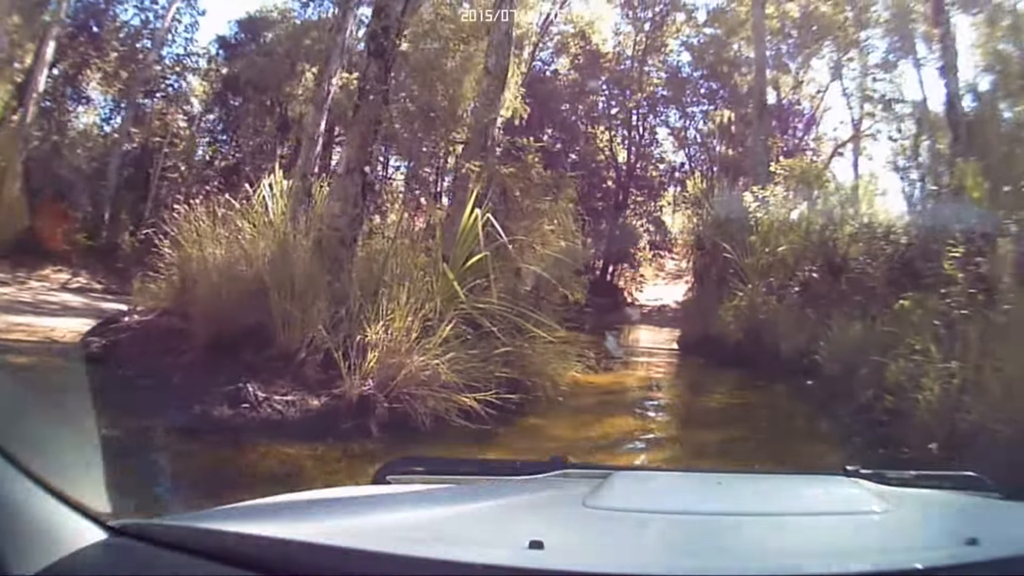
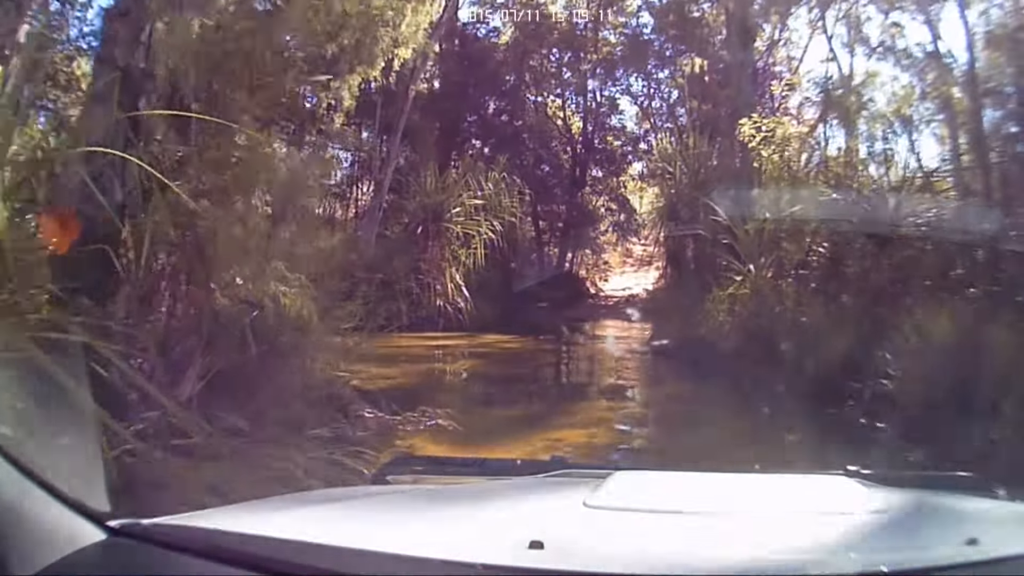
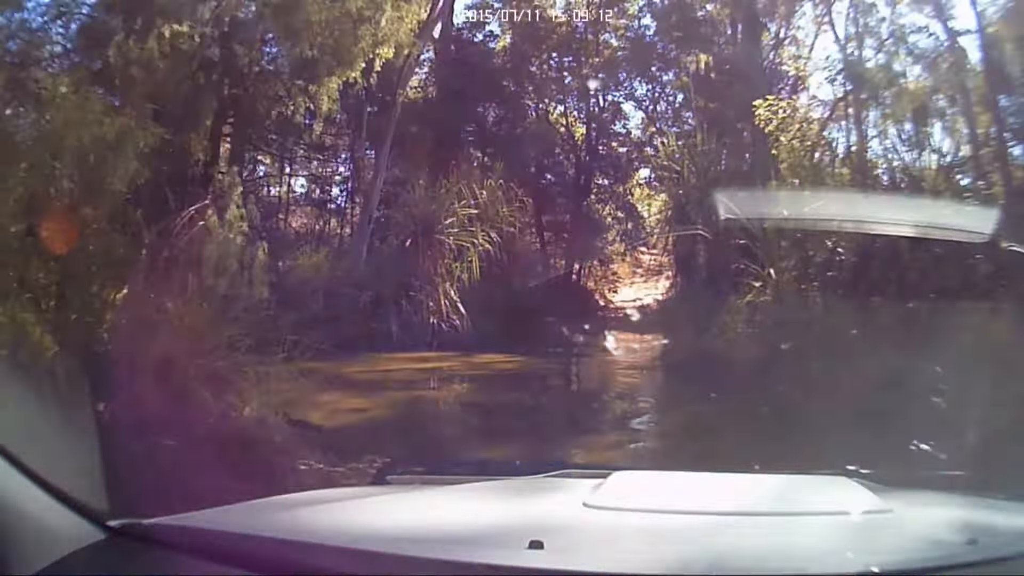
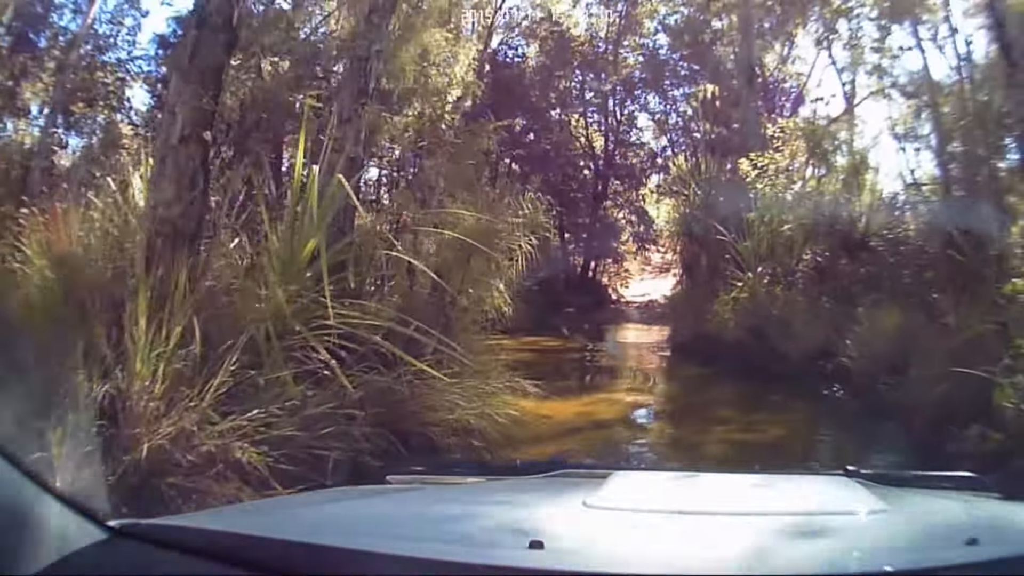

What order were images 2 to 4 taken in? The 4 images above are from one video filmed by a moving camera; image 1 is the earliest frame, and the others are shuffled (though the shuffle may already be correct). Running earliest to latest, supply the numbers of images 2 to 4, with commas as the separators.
4, 2, 3
